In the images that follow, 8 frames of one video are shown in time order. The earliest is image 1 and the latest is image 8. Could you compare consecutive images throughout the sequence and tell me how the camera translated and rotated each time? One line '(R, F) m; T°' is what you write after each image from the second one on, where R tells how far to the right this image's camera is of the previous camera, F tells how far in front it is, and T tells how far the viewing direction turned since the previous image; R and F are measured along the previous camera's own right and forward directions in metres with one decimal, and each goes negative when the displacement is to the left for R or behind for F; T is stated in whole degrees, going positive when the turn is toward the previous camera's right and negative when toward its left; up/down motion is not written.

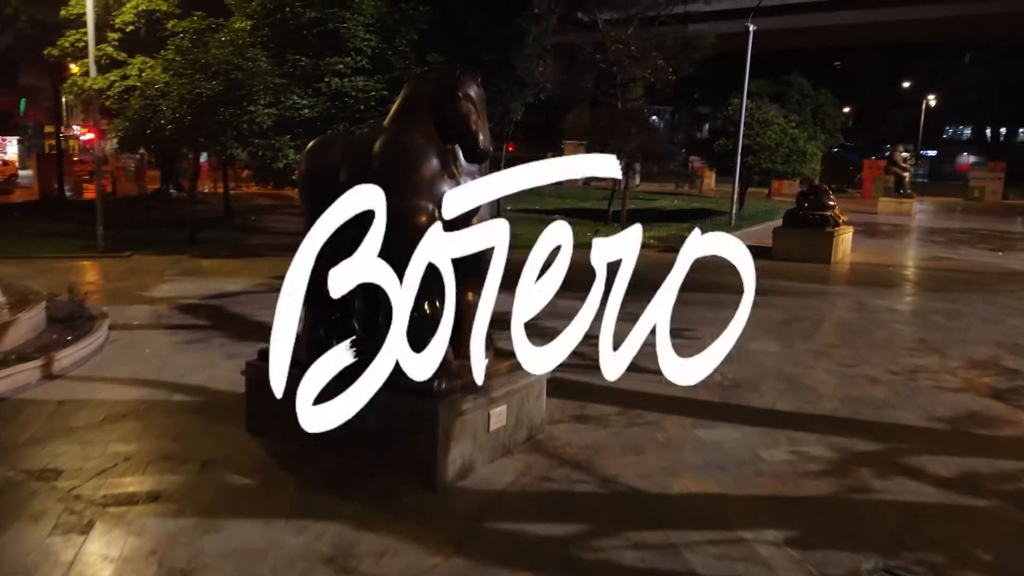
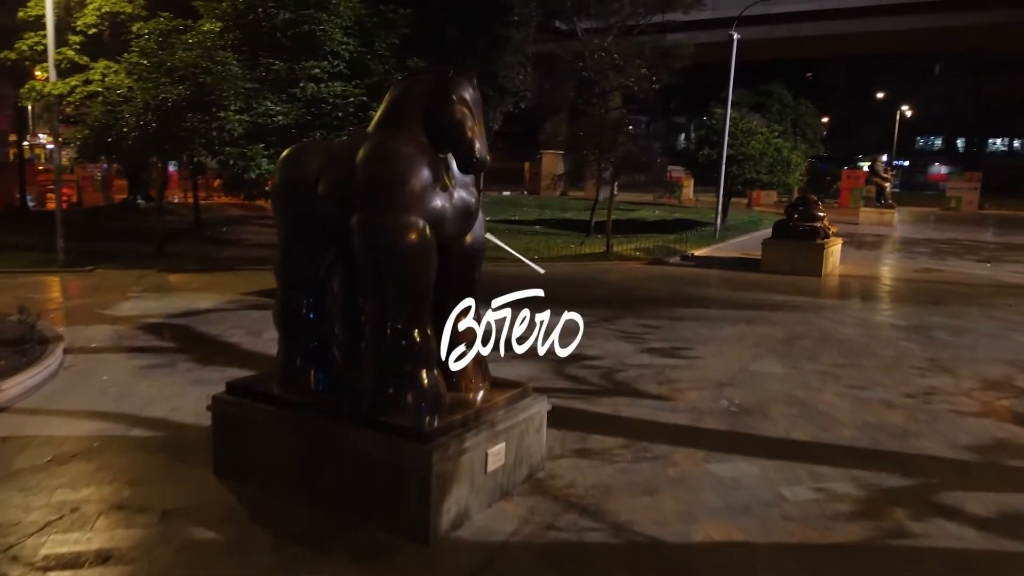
(-0.1, +0.5) m; +2°
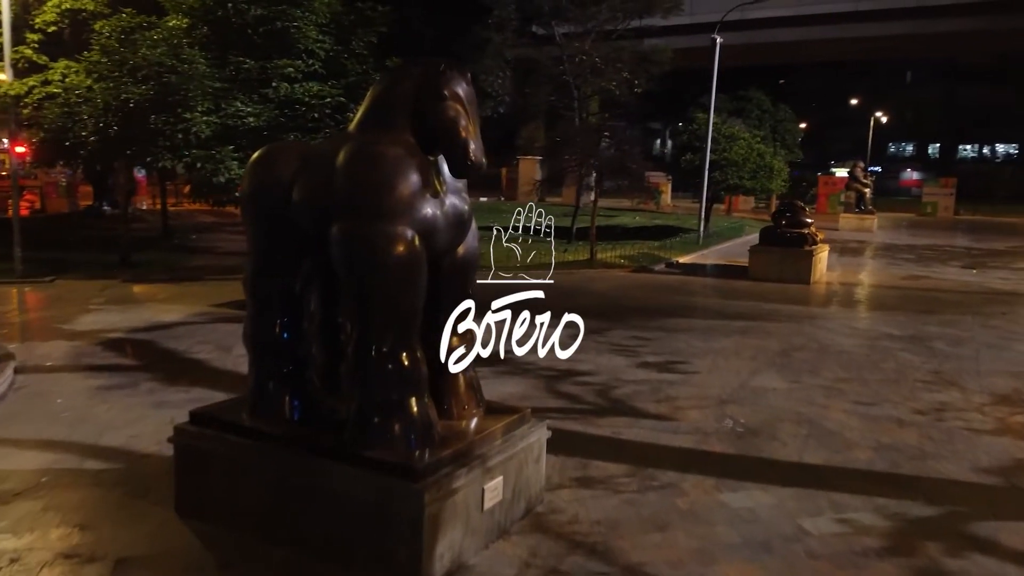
(-0.1, +0.5) m; +2°
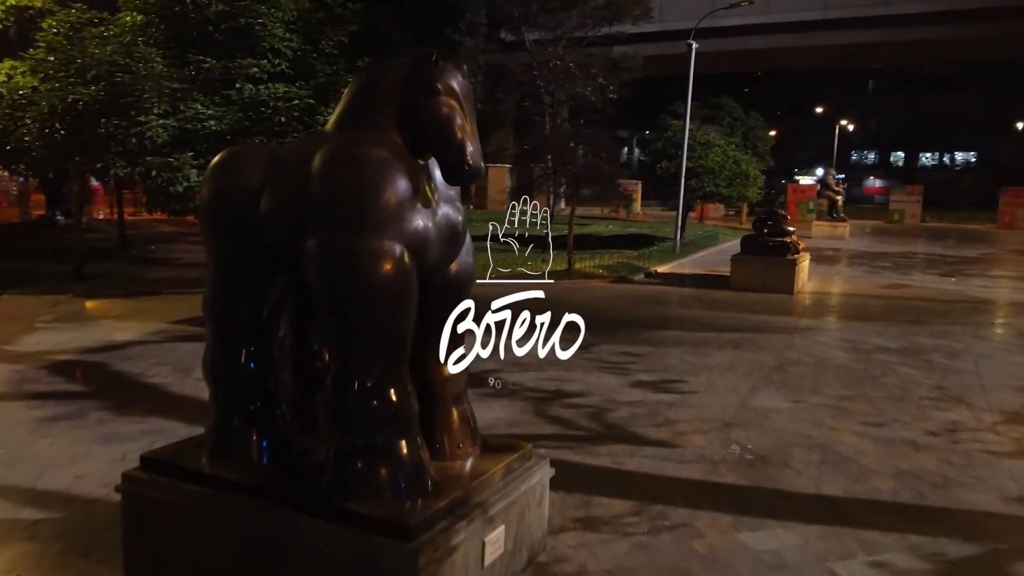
(-0.2, +0.5) m; +2°
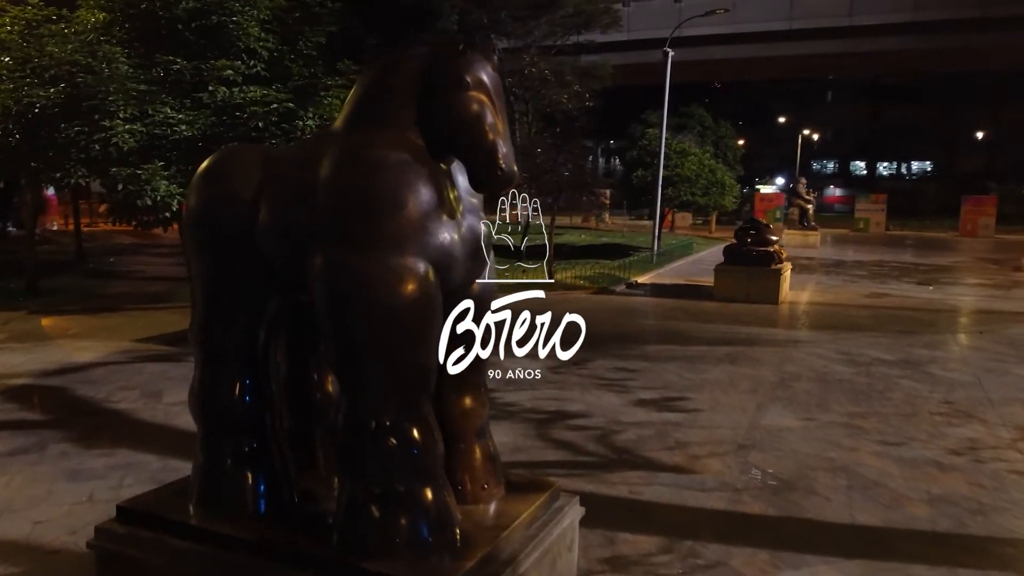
(-0.3, +0.4) m; +3°
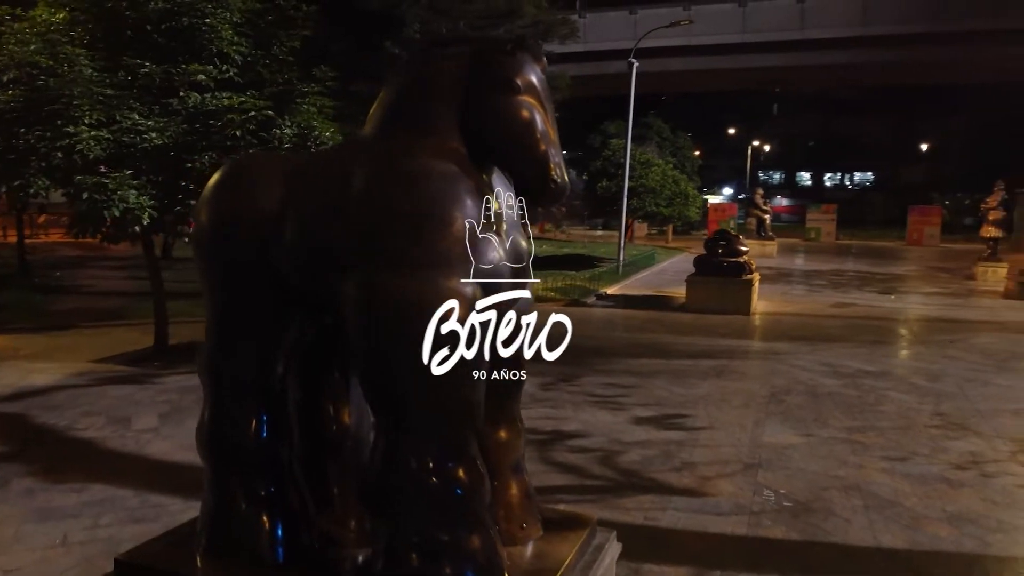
(-0.4, +0.3) m; +4°
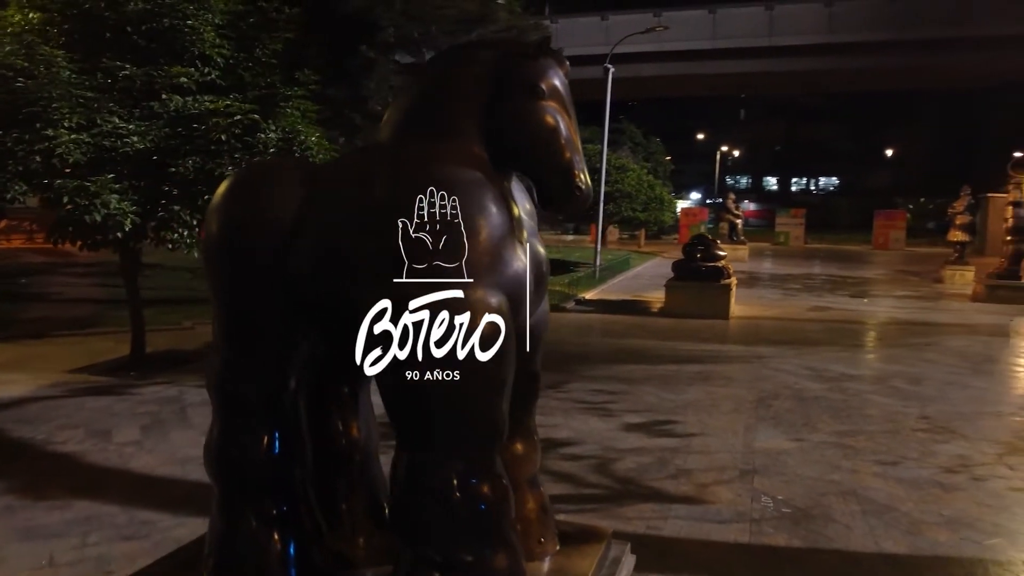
(-0.2, +0.1) m; +2°
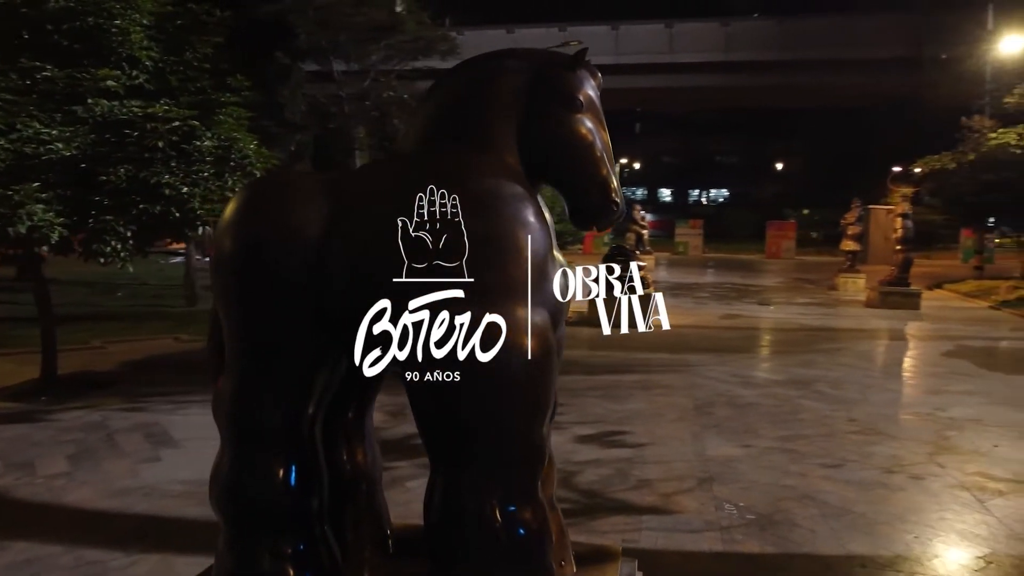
(-0.5, +0.1) m; +7°
